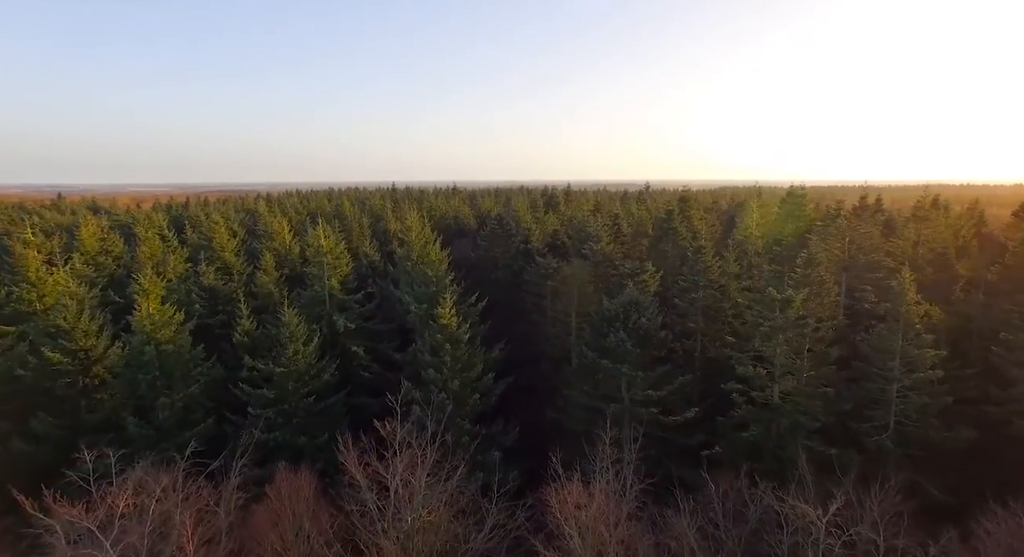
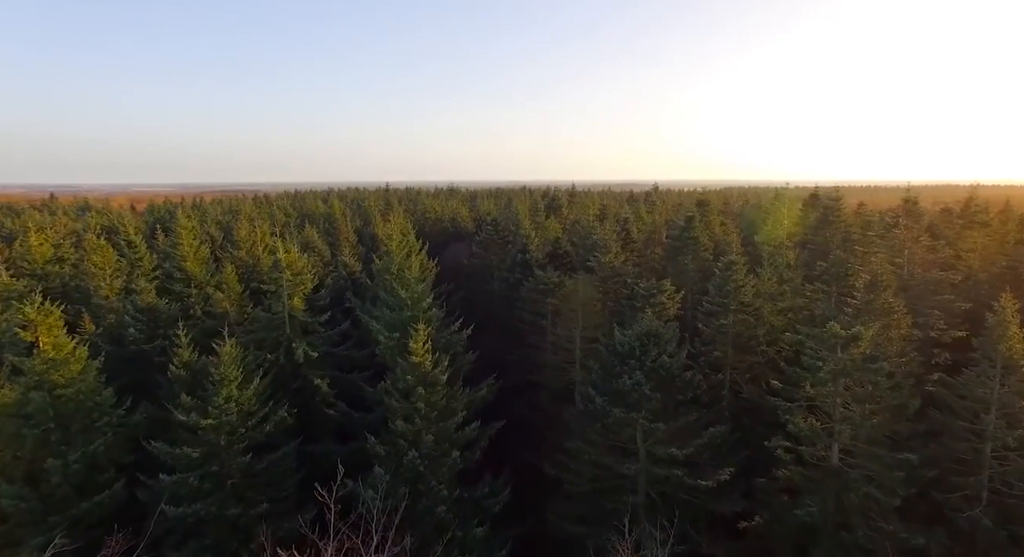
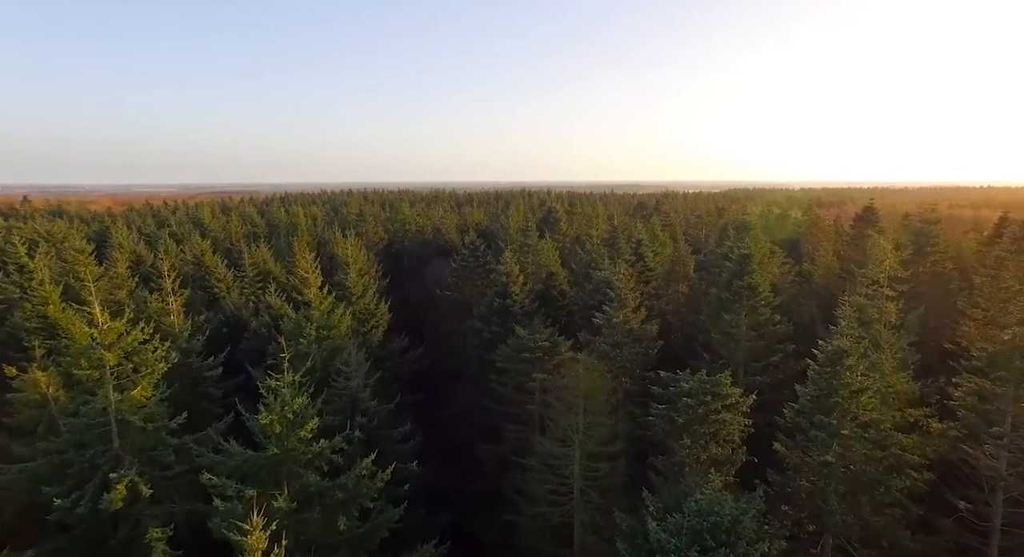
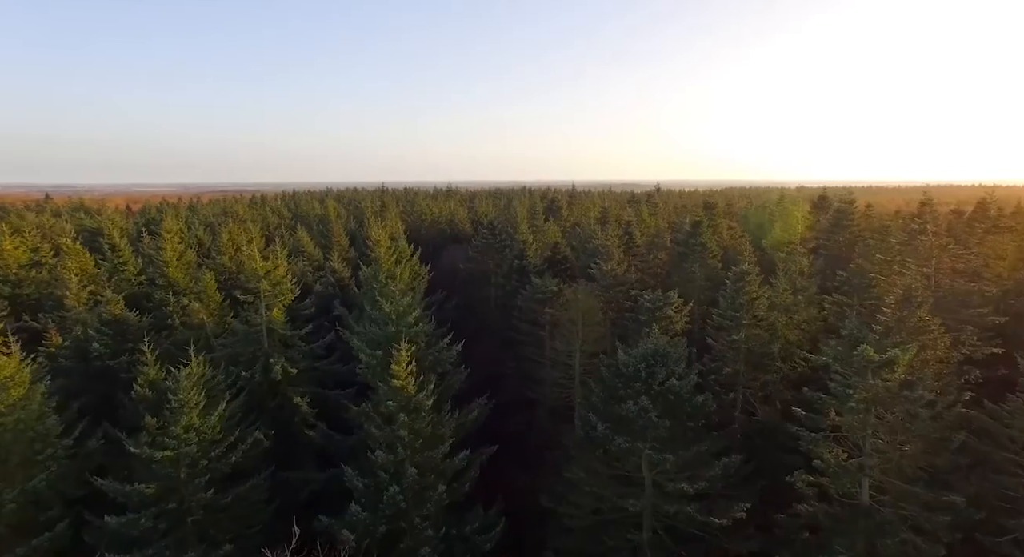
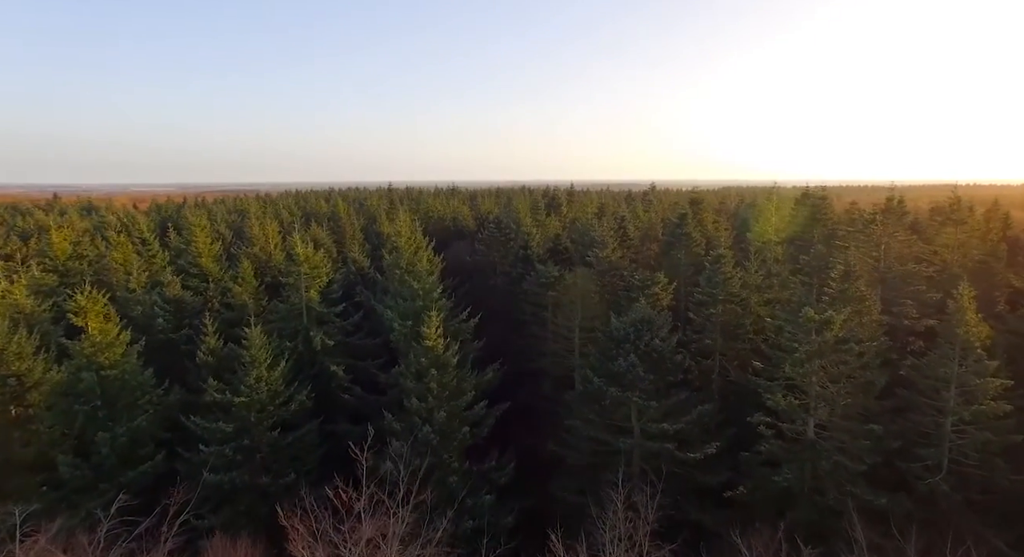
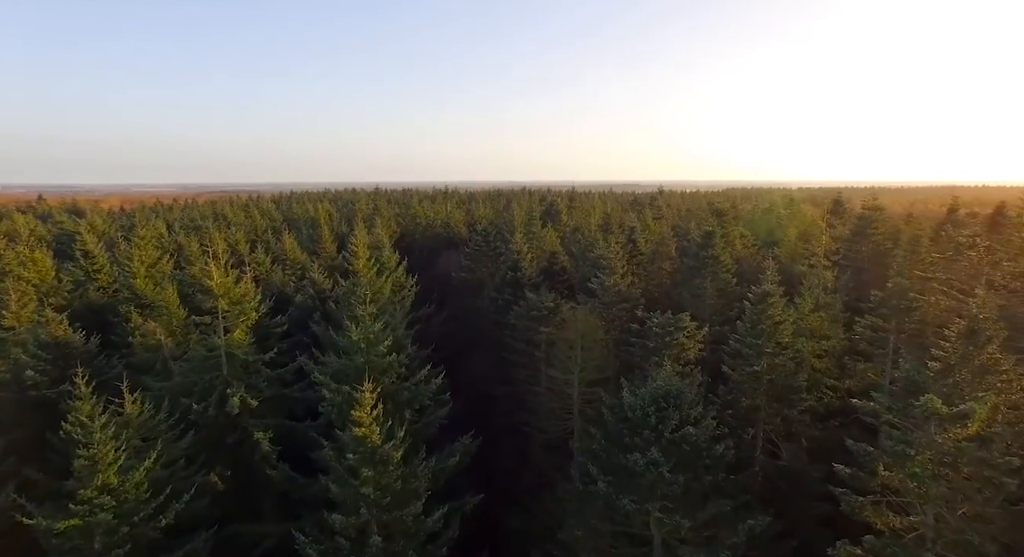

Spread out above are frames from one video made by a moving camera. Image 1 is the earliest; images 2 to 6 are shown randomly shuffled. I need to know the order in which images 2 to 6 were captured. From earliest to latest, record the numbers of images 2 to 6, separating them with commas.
5, 2, 4, 6, 3
